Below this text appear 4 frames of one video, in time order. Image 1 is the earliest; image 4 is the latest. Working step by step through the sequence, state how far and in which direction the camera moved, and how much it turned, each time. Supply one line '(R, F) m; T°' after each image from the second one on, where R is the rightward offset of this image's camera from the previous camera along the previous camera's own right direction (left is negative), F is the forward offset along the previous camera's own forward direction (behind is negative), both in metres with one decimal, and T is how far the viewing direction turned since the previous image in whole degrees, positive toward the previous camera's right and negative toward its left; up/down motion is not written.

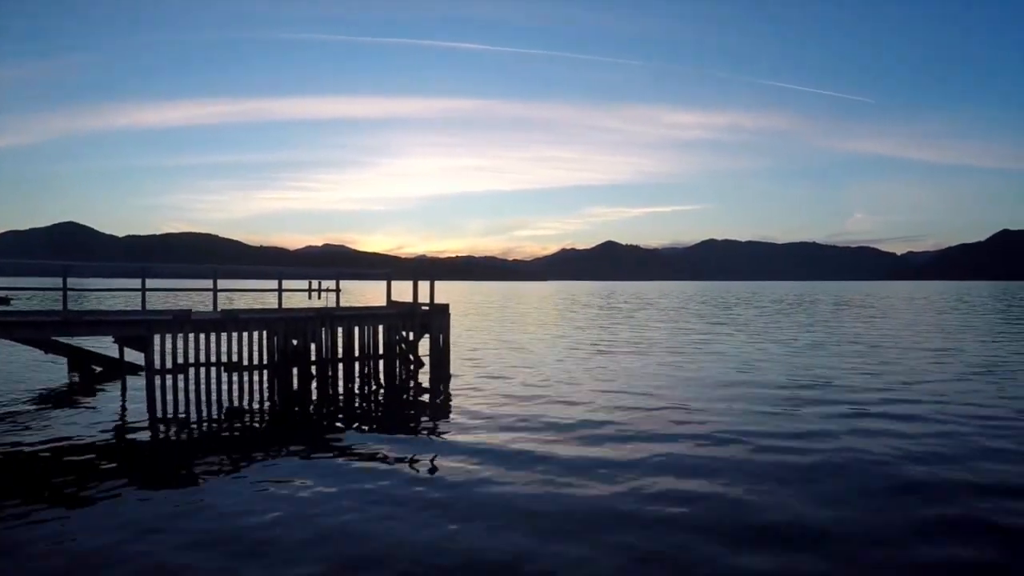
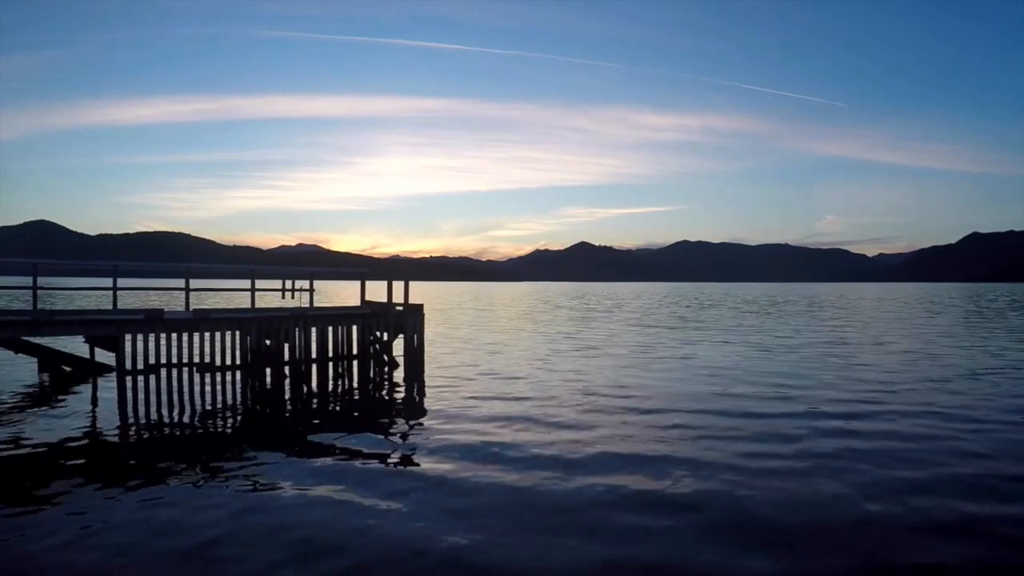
(0.0, -0.3) m; +2°
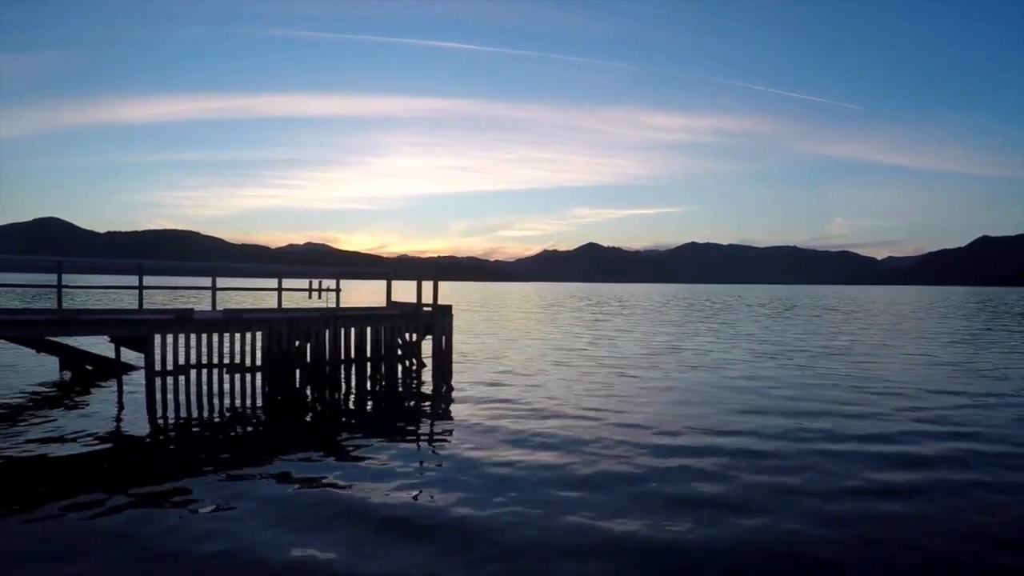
(-2.1, +1.9) m; 0°
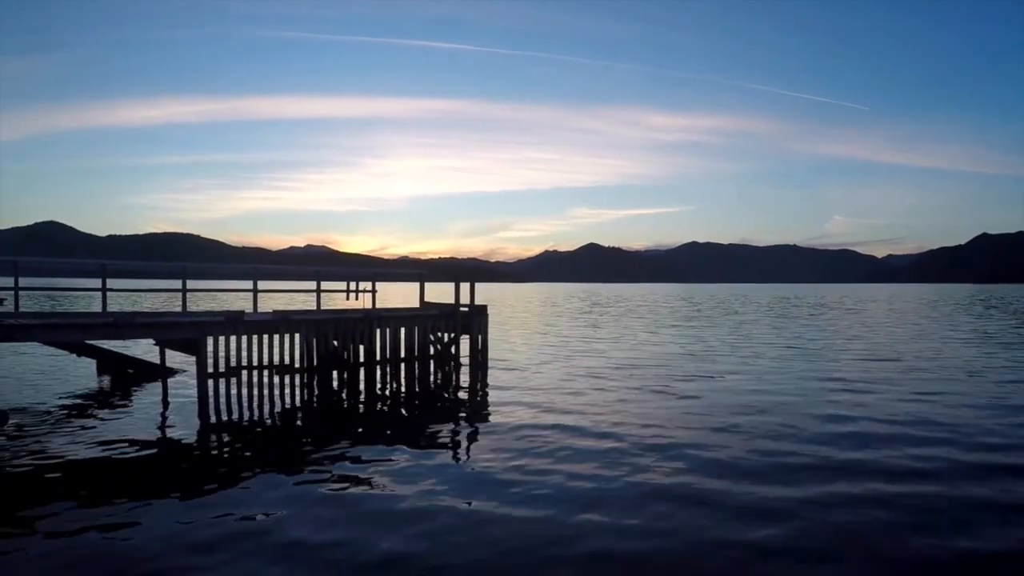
(-3.2, +1.2) m; 0°
